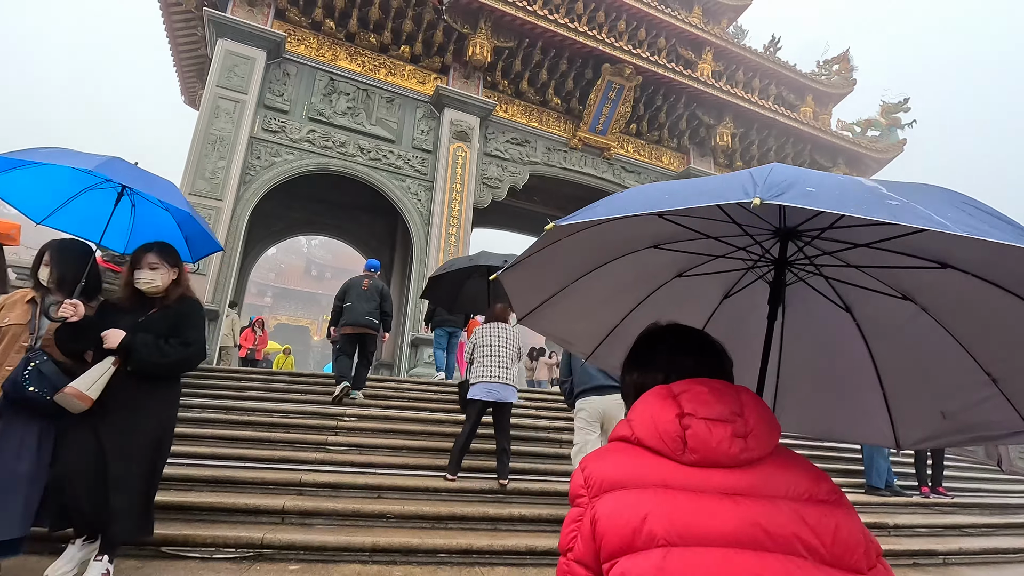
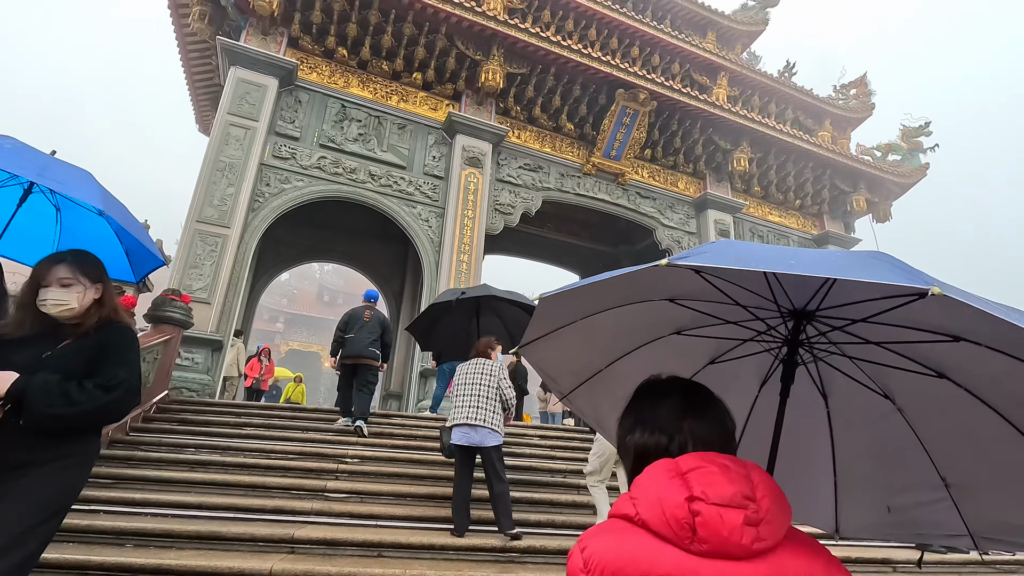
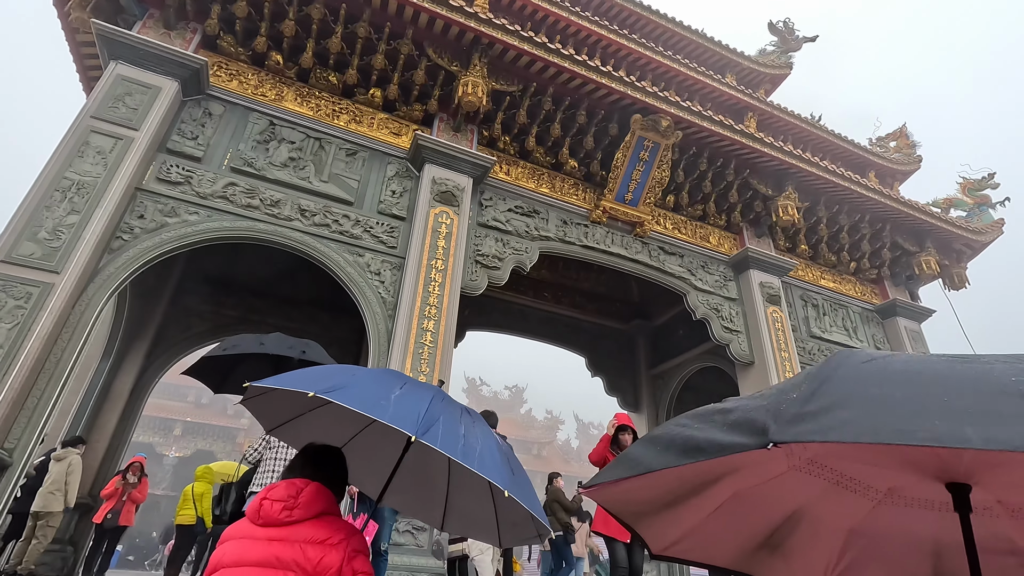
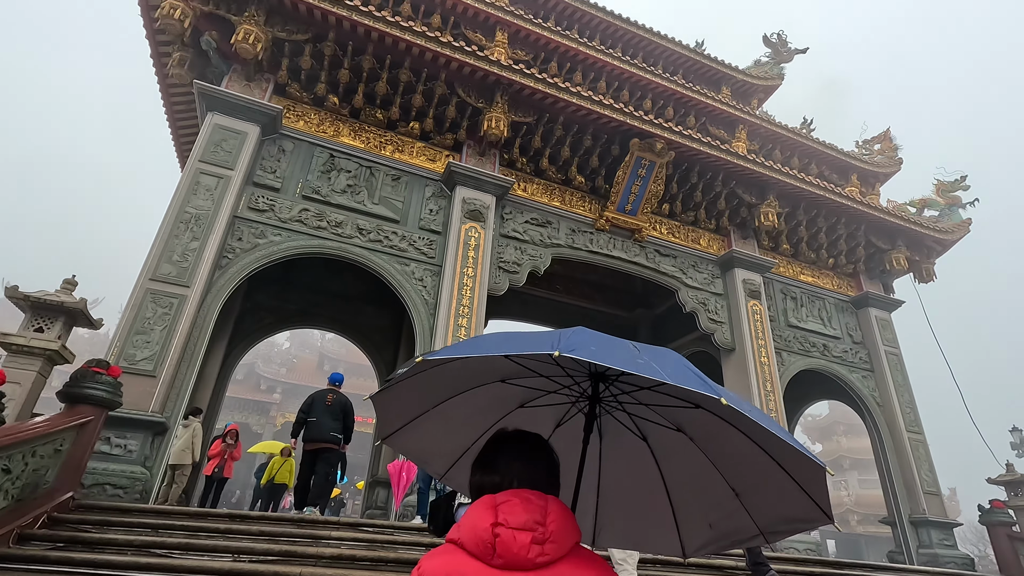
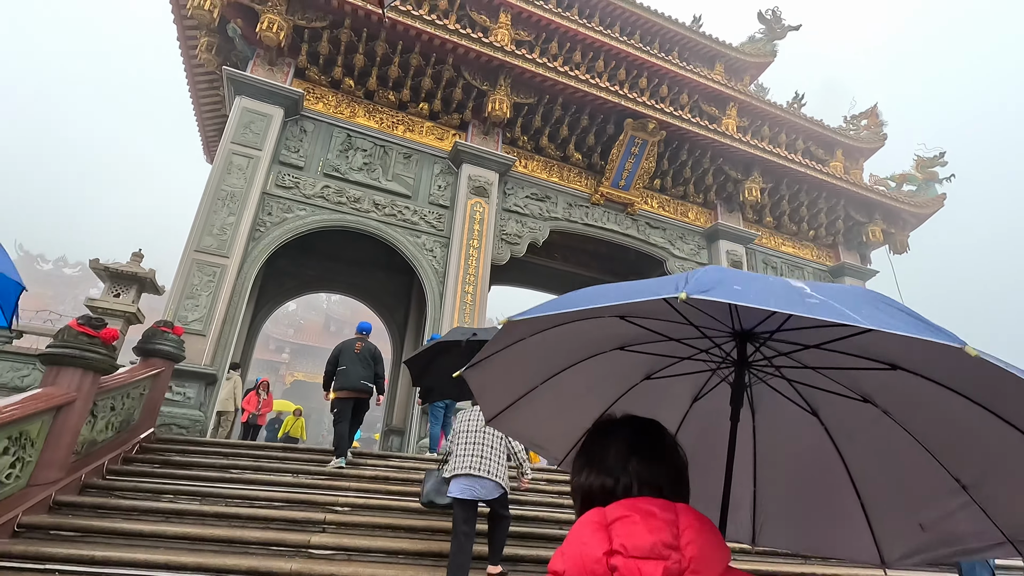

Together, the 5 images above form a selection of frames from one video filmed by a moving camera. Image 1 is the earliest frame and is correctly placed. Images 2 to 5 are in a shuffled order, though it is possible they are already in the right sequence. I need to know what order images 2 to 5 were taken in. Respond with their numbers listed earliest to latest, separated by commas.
2, 5, 4, 3
